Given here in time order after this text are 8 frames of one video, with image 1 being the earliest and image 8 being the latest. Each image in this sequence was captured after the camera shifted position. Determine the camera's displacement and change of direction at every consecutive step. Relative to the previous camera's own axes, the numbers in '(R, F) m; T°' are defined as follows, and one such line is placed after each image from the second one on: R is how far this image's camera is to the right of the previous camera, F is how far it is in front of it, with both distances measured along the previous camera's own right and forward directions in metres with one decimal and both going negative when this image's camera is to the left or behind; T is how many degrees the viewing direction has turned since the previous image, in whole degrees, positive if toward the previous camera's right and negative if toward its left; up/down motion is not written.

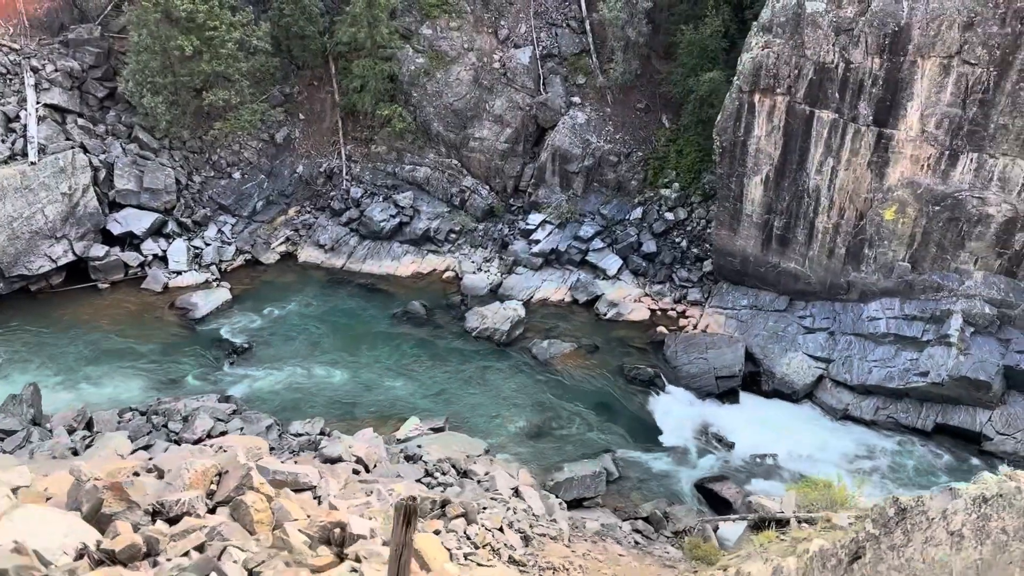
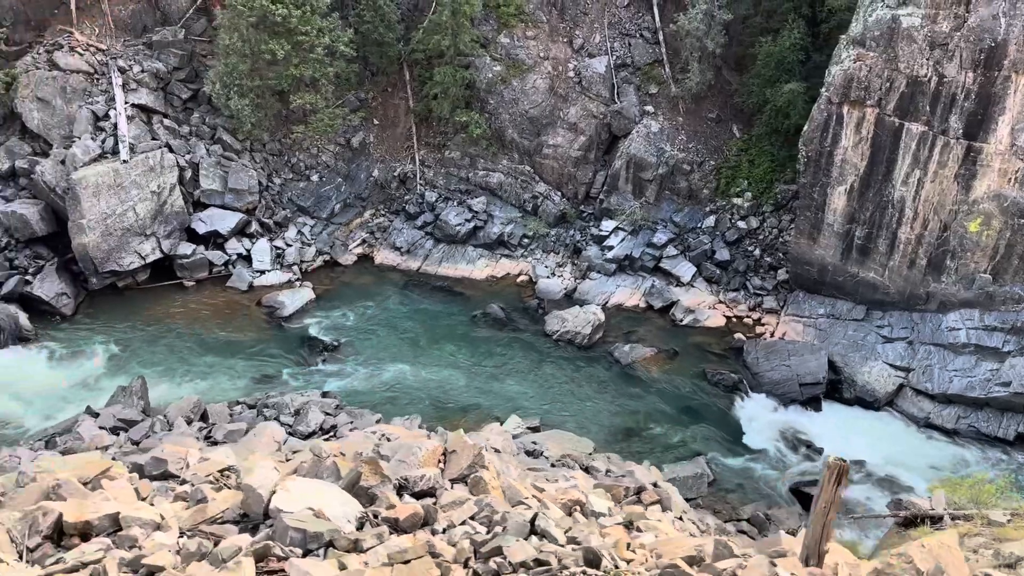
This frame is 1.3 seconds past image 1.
(-1.7, -0.3) m; 0°
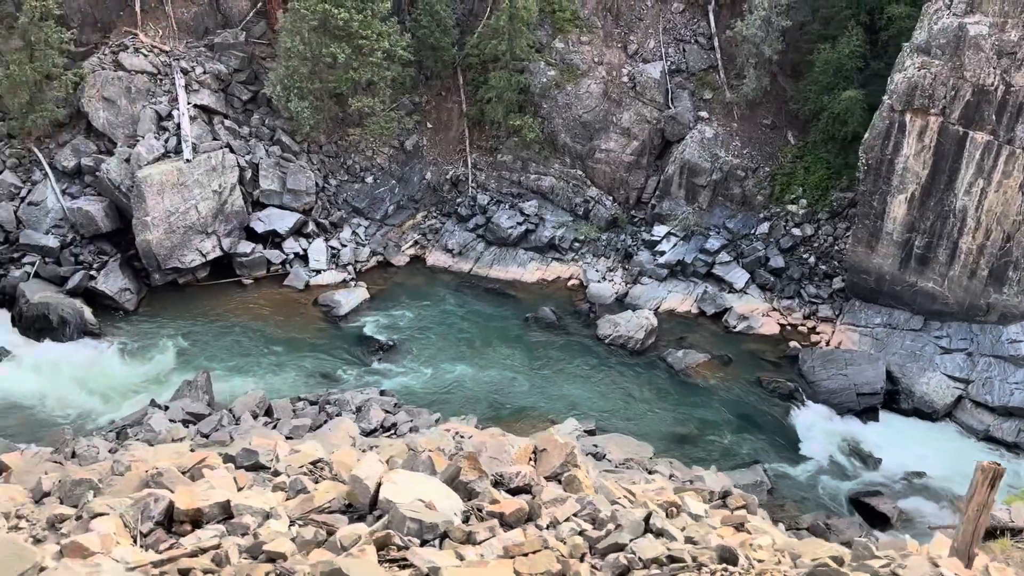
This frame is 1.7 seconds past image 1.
(-0.5, -0.1) m; -2°
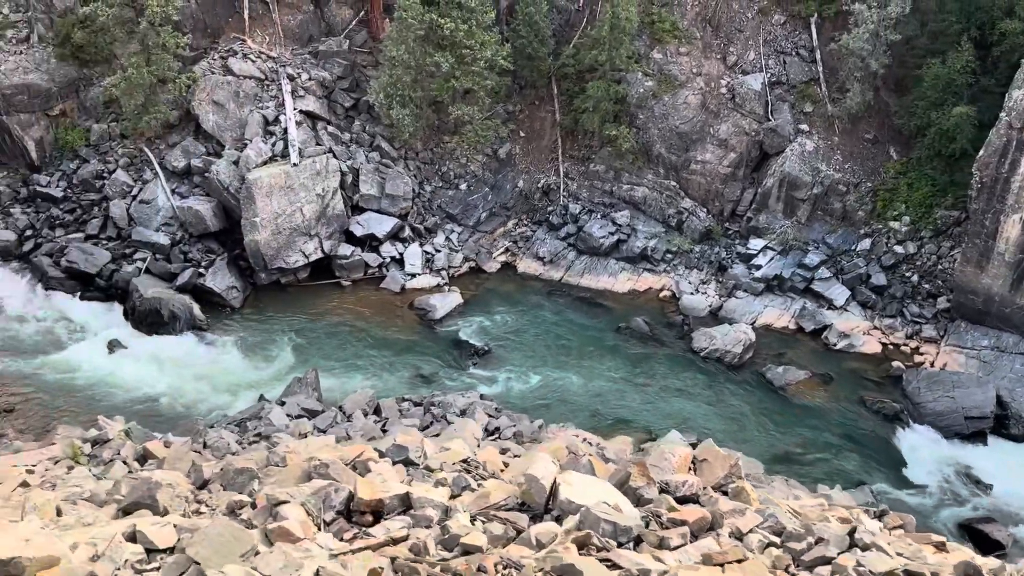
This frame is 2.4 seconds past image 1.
(-0.9, -0.1) m; -4°
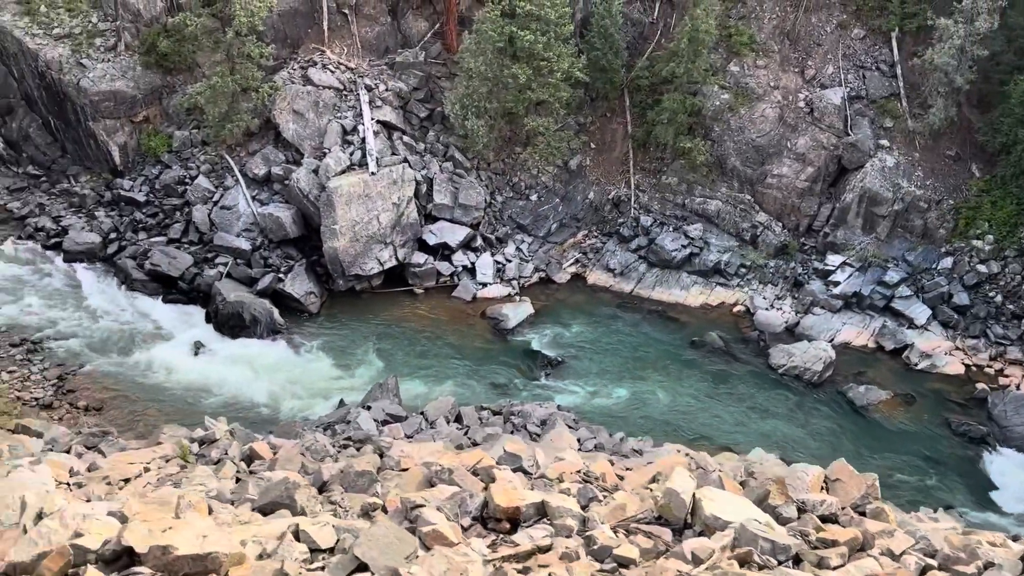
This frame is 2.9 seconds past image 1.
(-0.7, 0.0) m; -3°
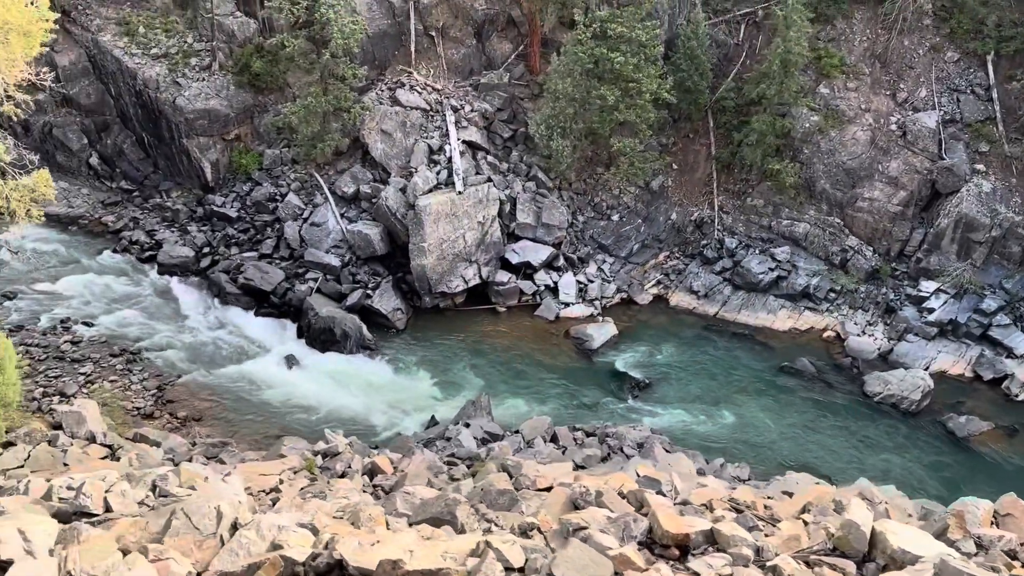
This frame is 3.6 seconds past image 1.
(-0.9, 0.0) m; -3°
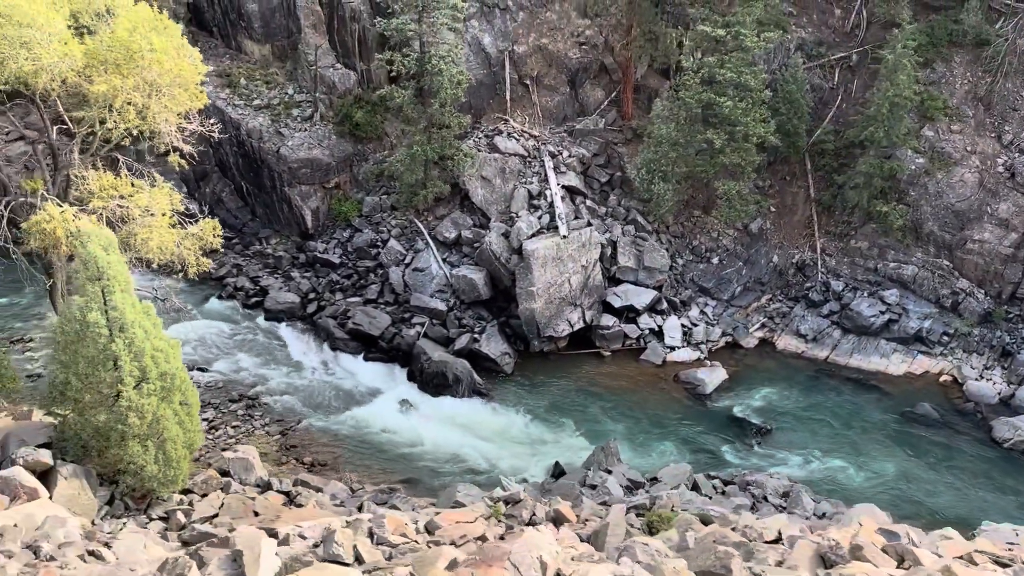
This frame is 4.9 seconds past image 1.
(-1.9, 0.0) m; -2°
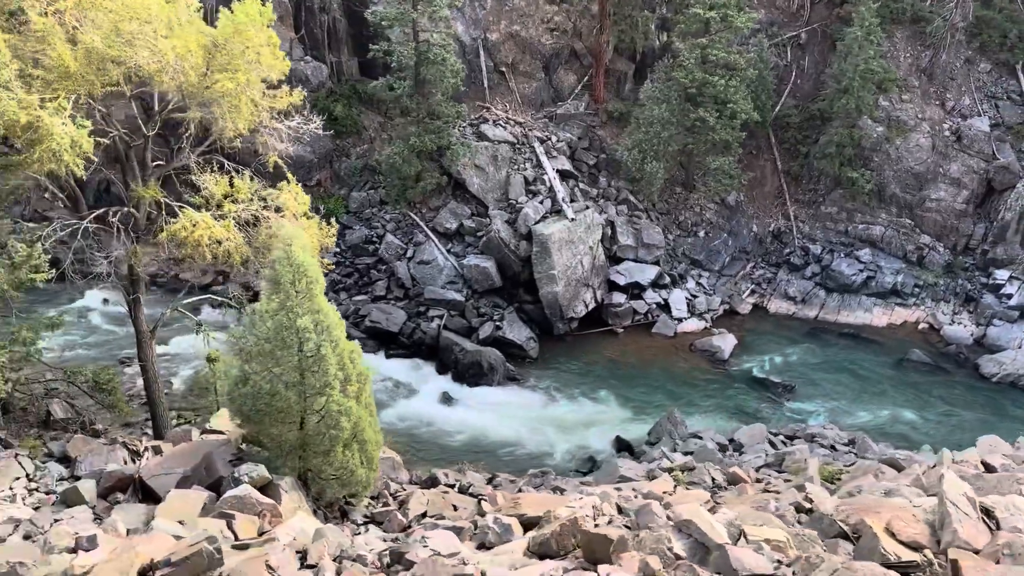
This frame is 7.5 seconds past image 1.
(-3.9, +0.1) m; +10°
